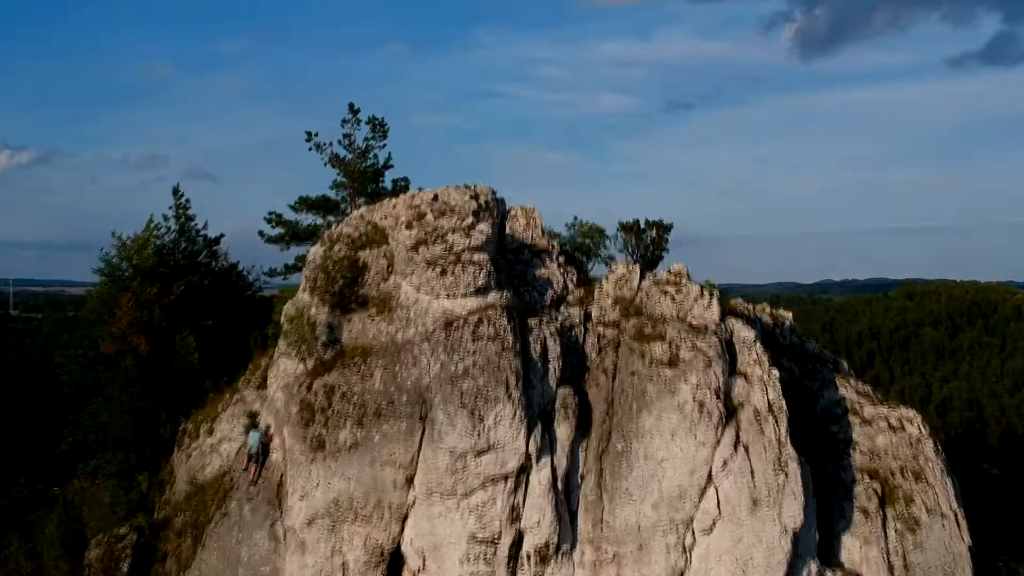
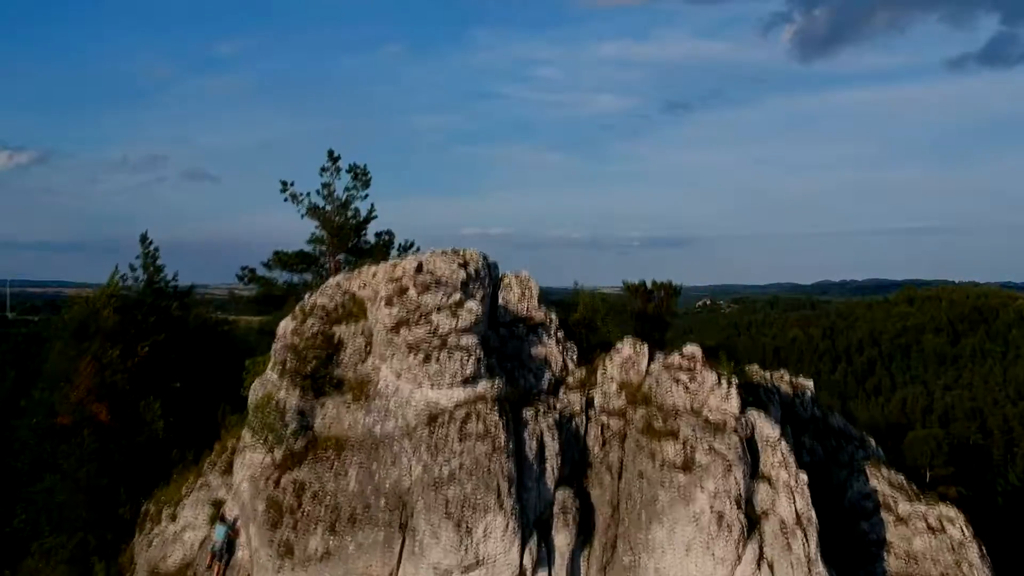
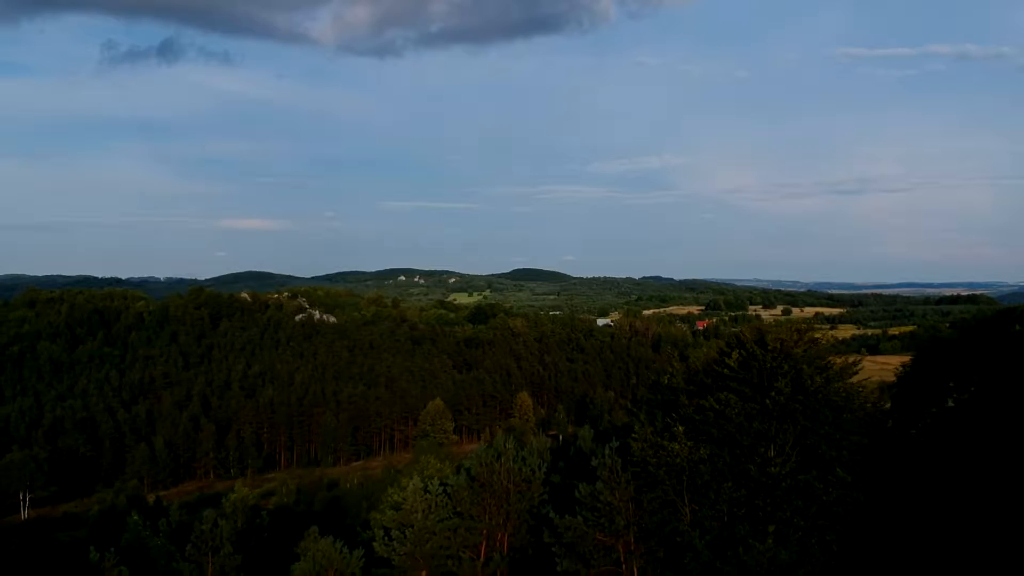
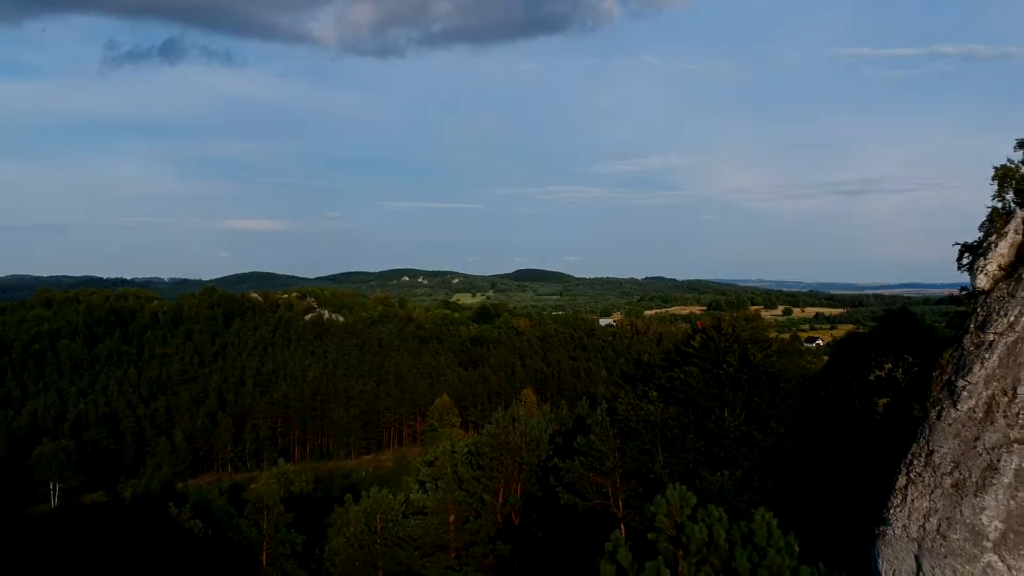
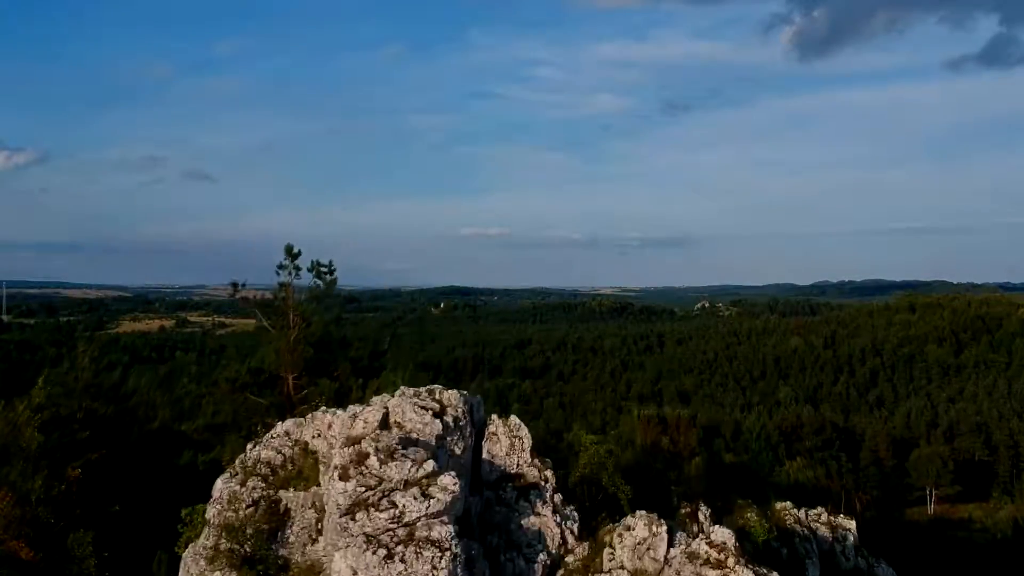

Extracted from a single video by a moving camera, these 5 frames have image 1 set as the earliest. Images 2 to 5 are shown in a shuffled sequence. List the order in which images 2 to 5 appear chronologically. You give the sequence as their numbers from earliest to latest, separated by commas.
2, 5, 3, 4
